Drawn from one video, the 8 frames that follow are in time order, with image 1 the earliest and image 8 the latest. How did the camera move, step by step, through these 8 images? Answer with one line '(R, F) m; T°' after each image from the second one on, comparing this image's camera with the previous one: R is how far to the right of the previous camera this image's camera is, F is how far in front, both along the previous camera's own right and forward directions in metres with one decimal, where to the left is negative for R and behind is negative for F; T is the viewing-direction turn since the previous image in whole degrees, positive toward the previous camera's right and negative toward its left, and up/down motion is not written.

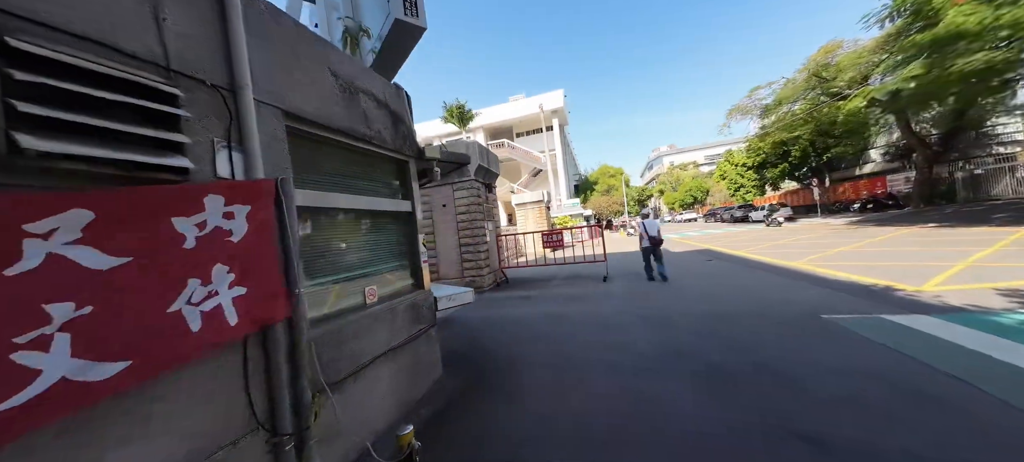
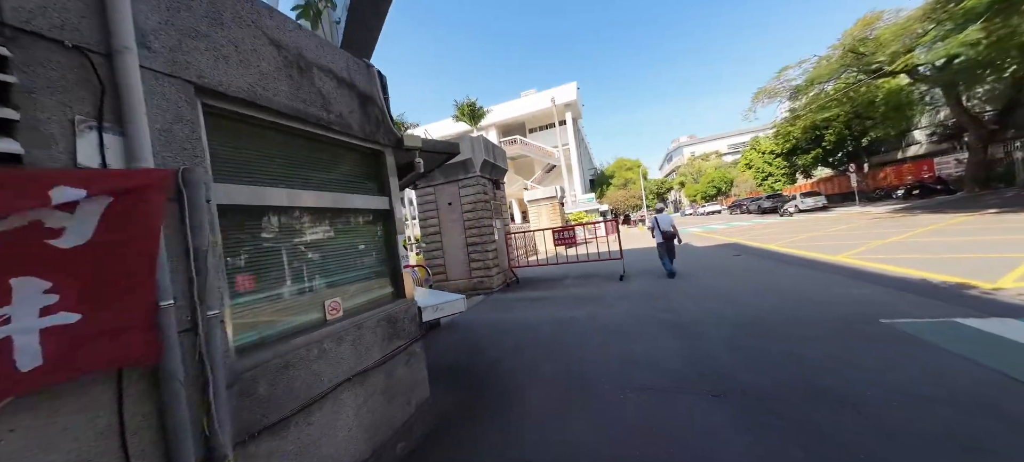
(+0.2, +0.5) m; -3°
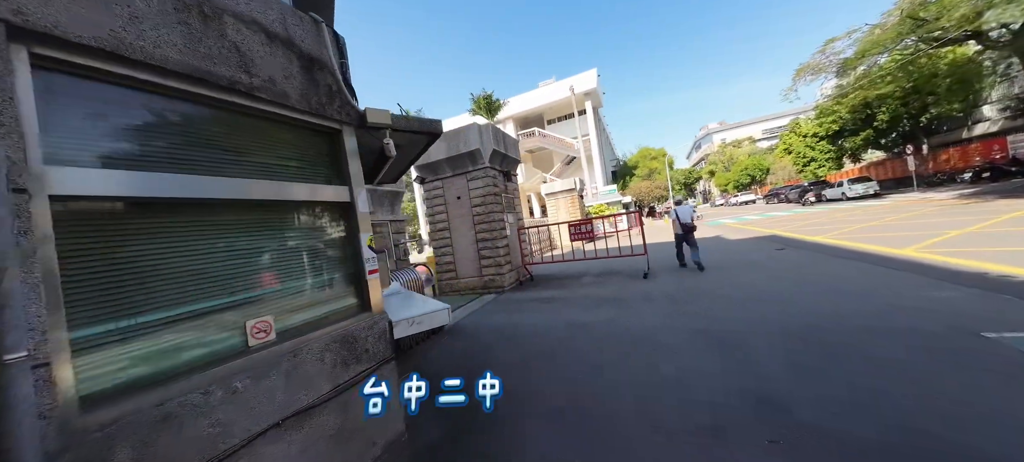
(+0.2, +0.6) m; -4°
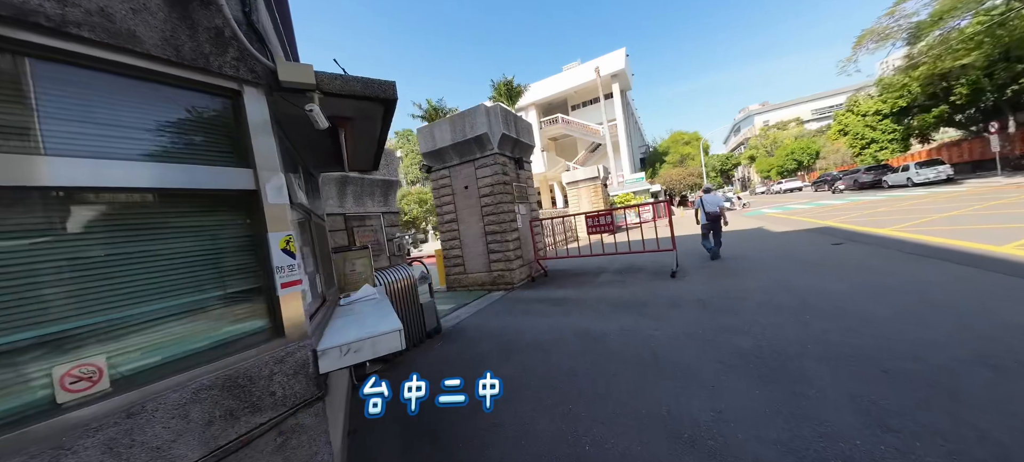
(+0.3, +0.6) m; -5°
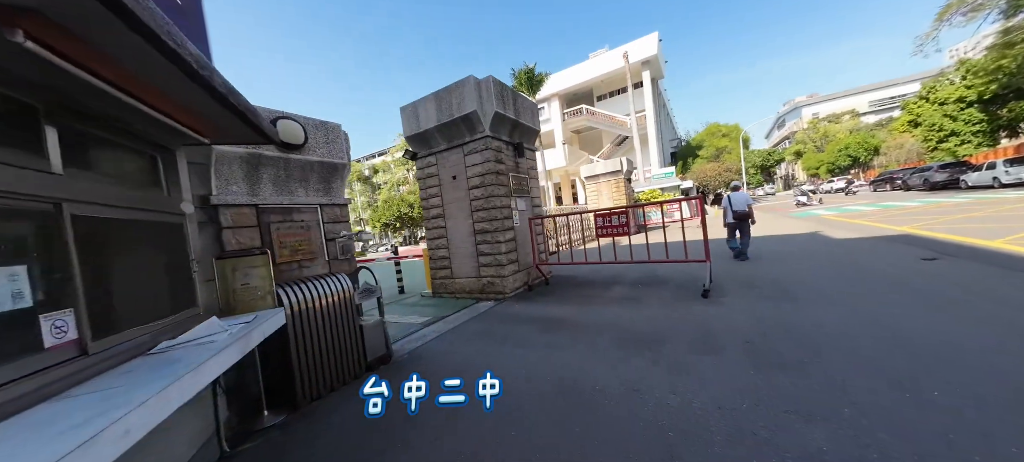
(+0.6, +1.2) m; -4°
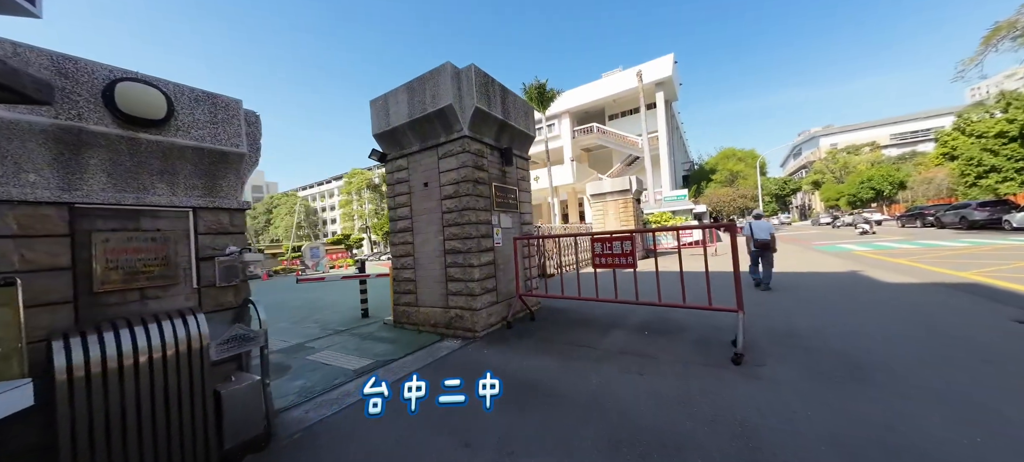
(+0.4, +1.1) m; -1°
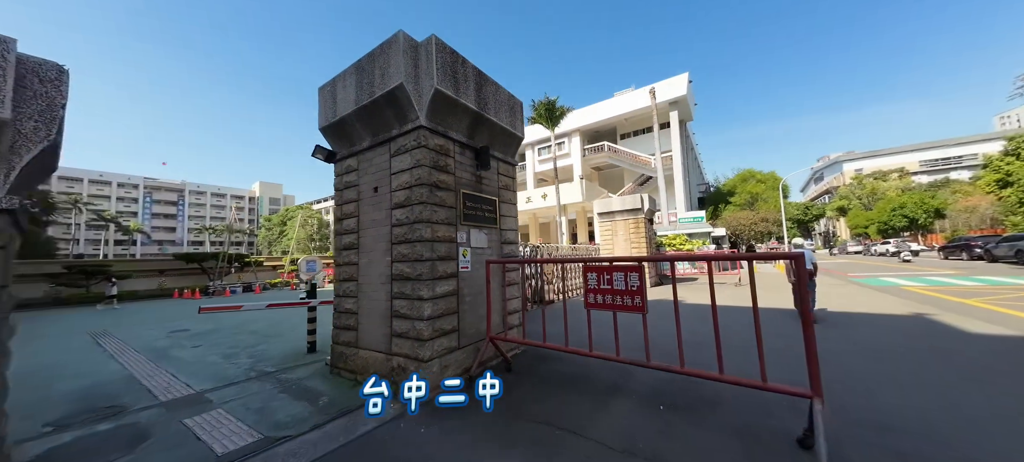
(+0.4, +1.1) m; -2°
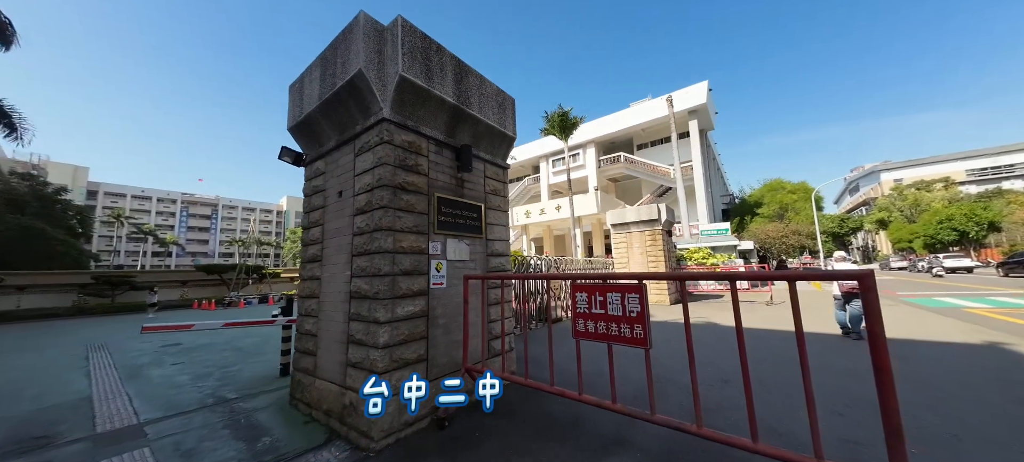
(+0.3, +0.5) m; -3°
